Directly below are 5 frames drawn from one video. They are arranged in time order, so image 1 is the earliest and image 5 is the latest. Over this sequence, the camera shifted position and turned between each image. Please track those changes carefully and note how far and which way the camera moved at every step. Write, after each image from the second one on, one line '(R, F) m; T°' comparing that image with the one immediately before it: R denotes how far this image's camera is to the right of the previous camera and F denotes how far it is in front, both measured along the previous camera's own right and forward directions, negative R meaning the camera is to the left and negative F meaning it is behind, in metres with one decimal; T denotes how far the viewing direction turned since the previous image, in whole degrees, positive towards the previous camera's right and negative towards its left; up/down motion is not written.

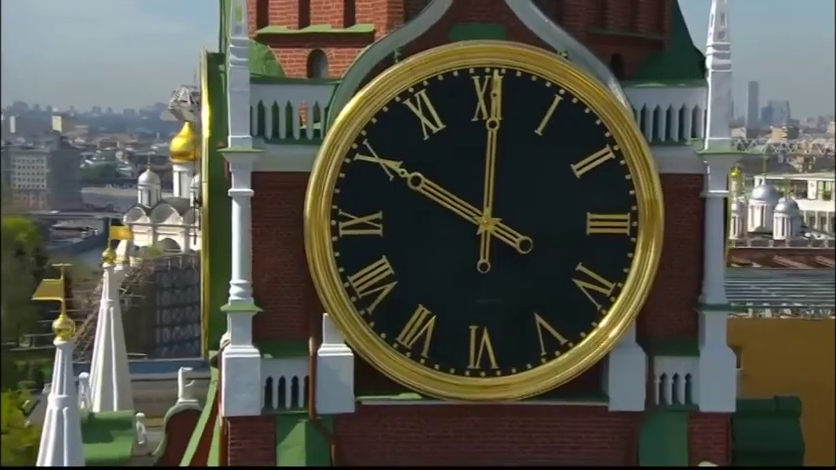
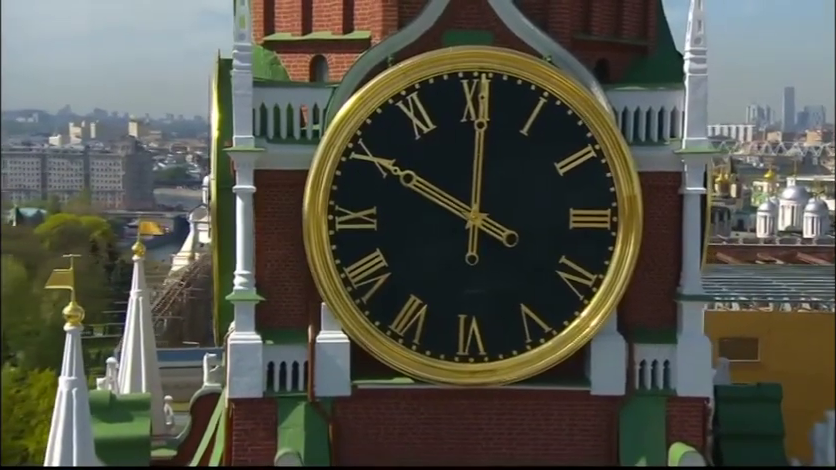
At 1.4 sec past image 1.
(+0.6, -0.5) m; -4°
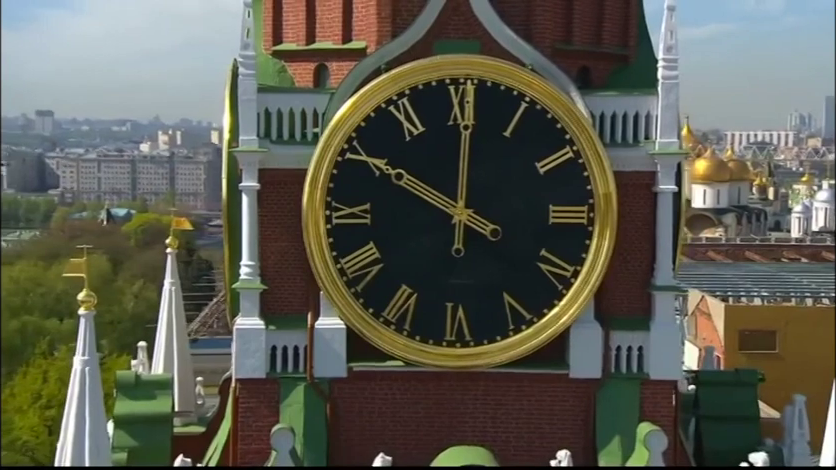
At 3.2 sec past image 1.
(+0.8, -0.6) m; -5°
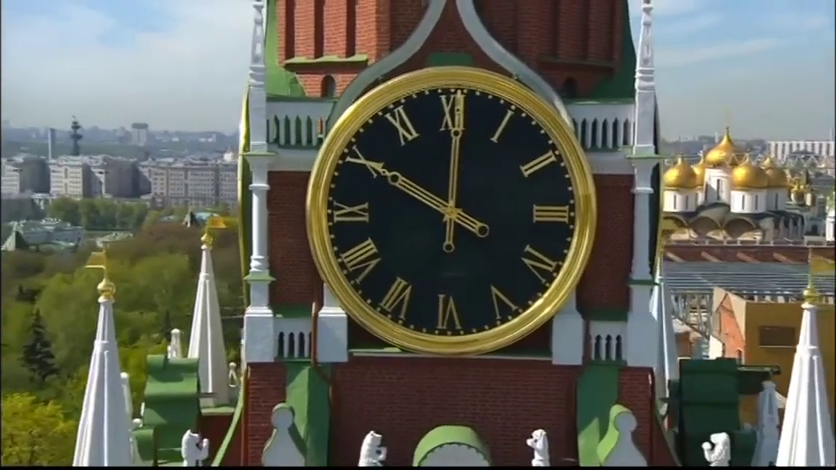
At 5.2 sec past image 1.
(+0.8, -0.7) m; -5°
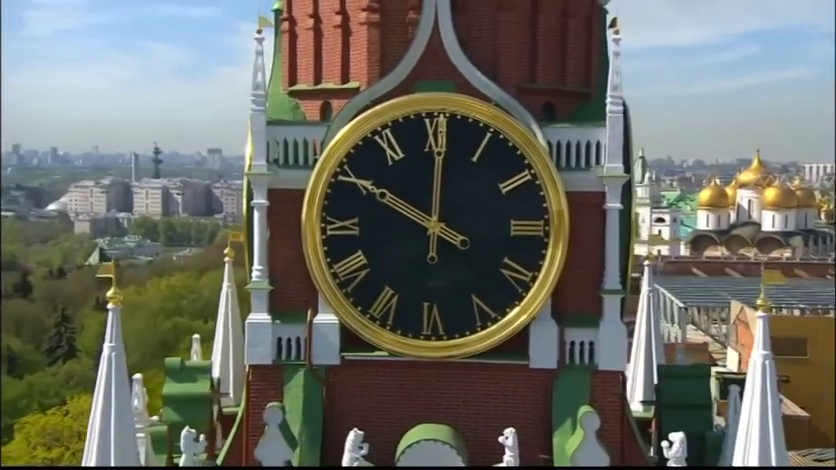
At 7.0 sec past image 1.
(+0.8, -0.7) m; -4°
